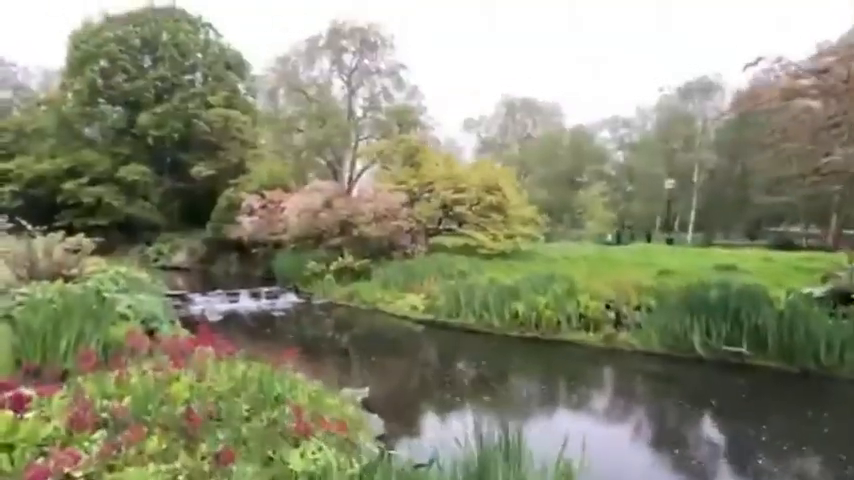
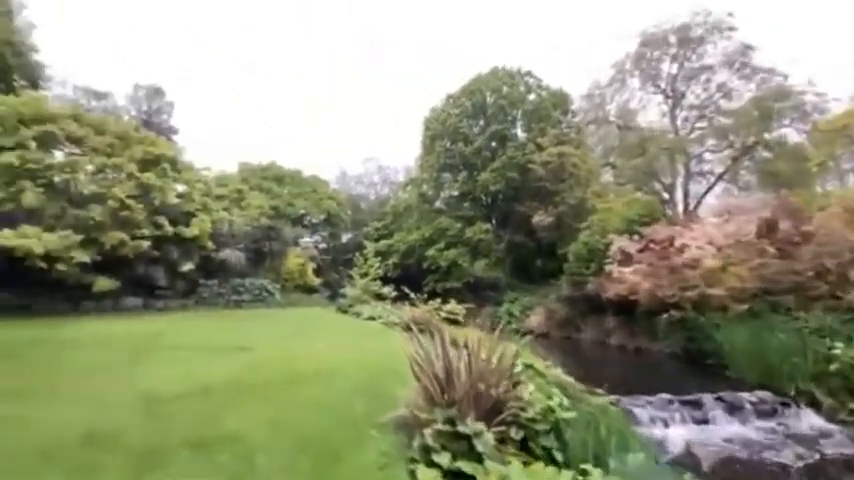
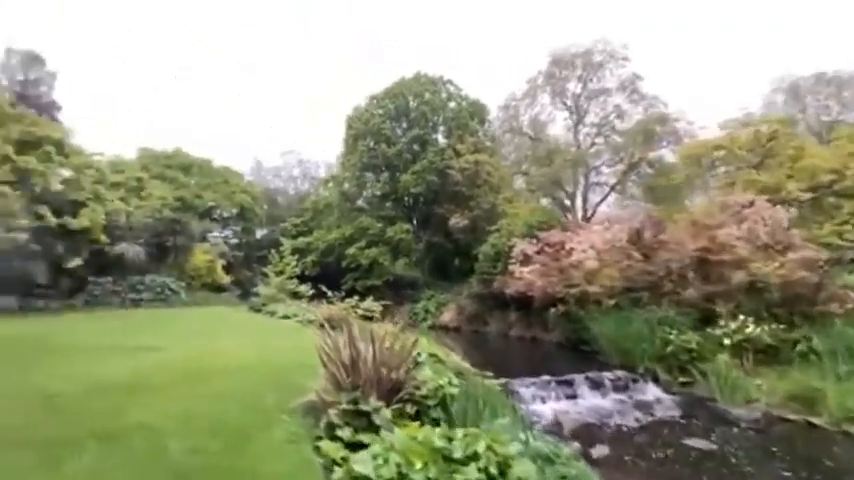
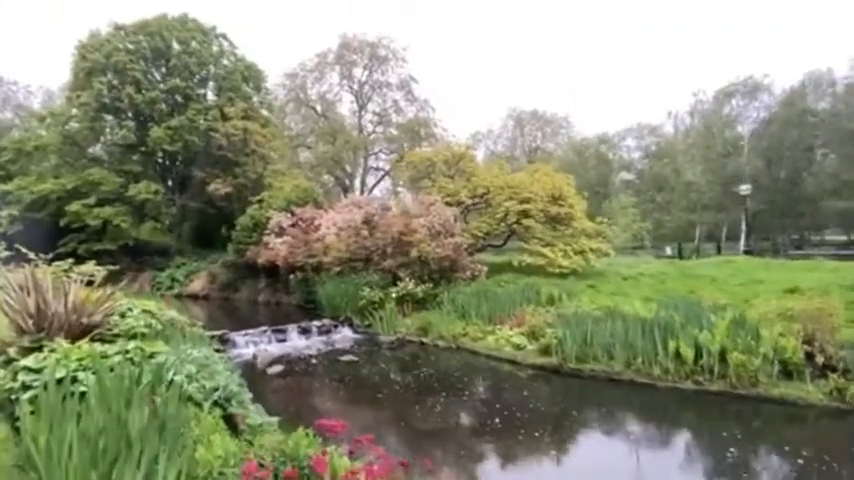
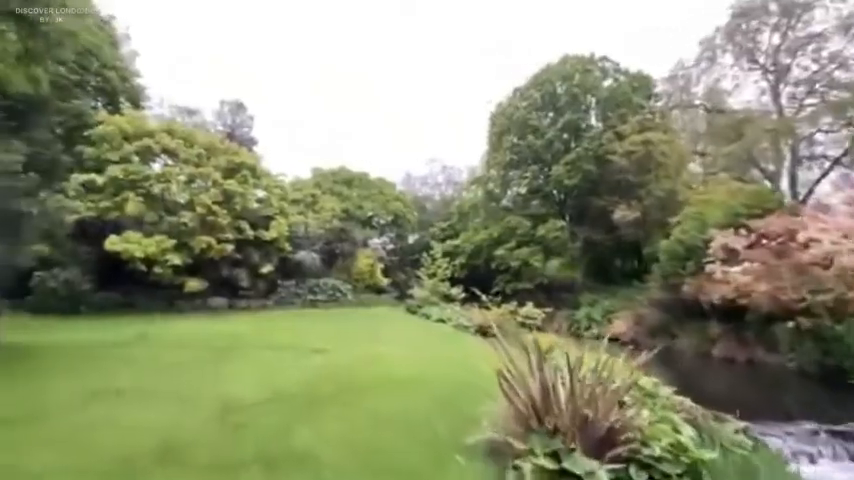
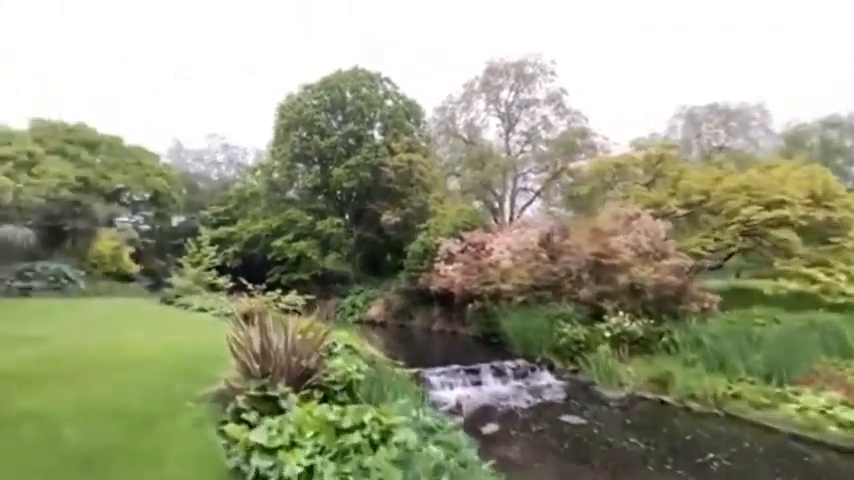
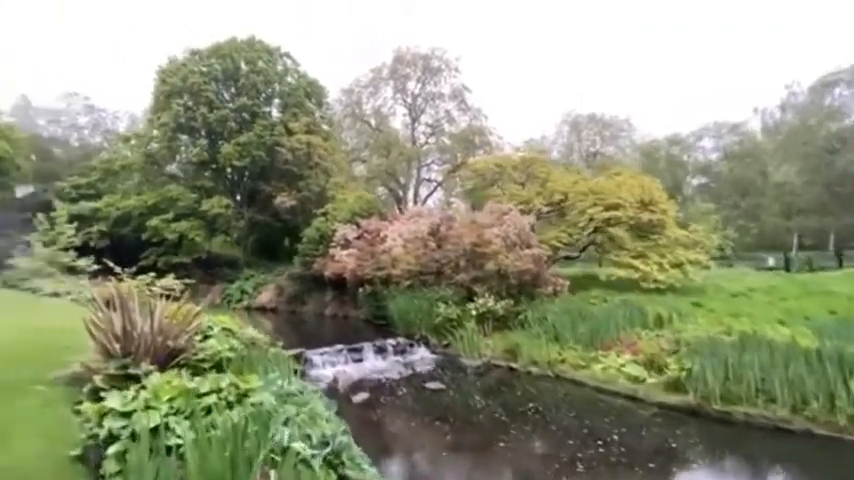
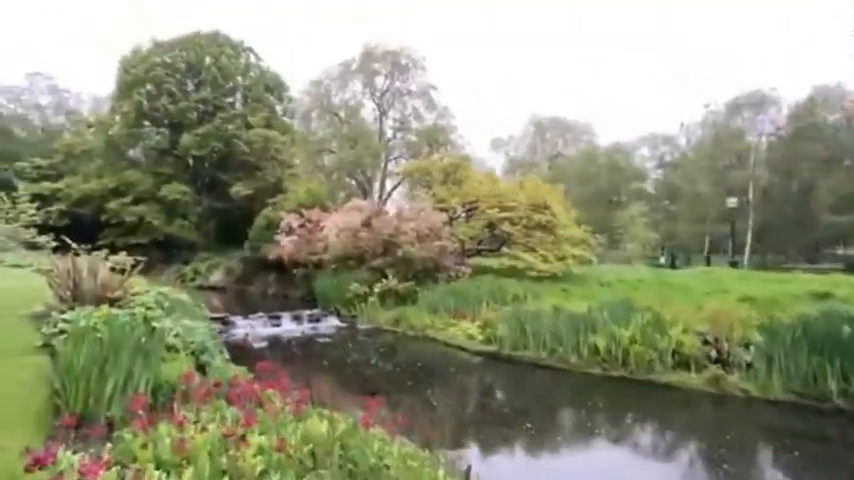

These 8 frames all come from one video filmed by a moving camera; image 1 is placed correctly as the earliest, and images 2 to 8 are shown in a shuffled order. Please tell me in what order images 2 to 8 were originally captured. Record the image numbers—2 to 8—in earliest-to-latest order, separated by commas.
8, 4, 7, 6, 3, 2, 5
